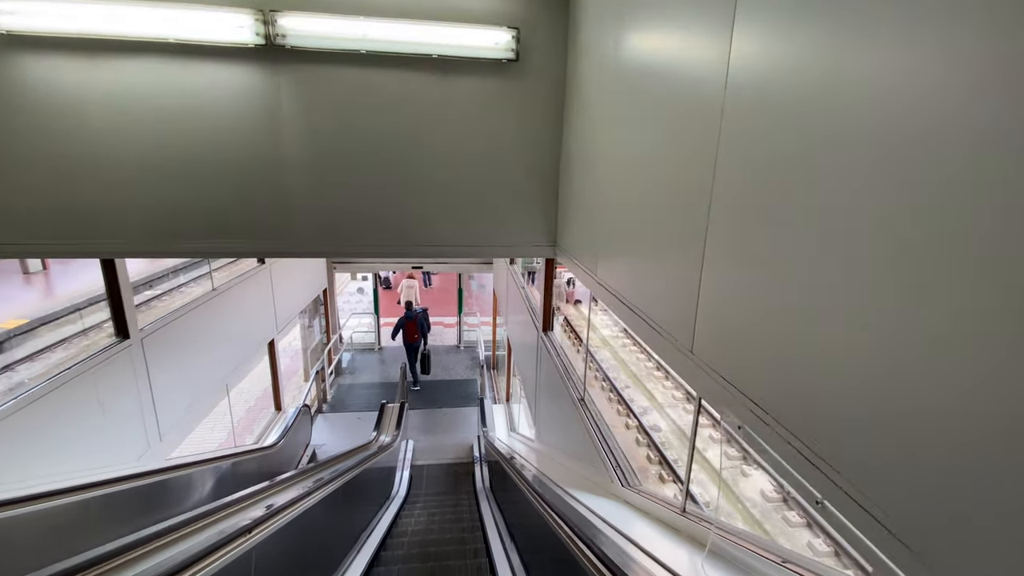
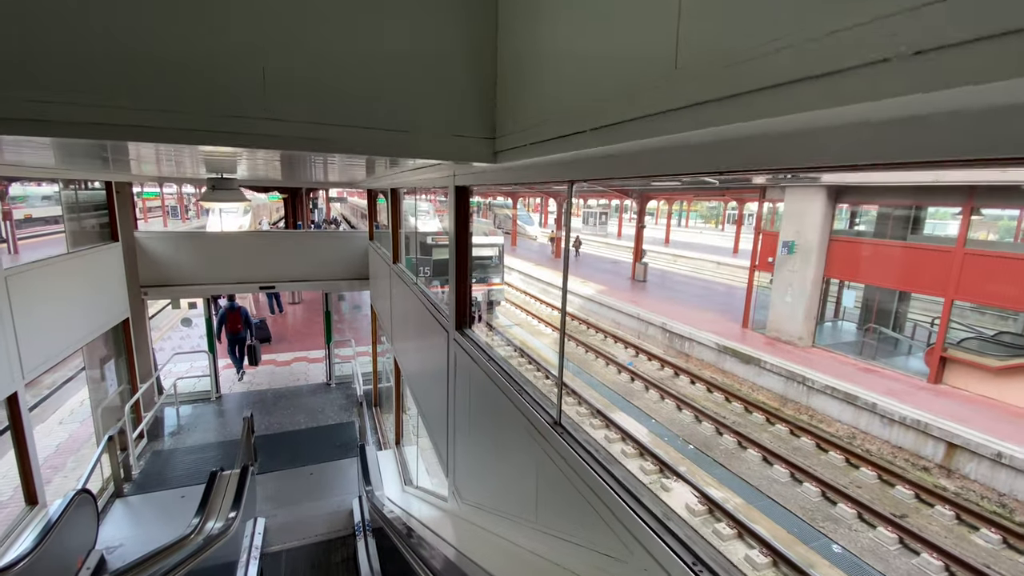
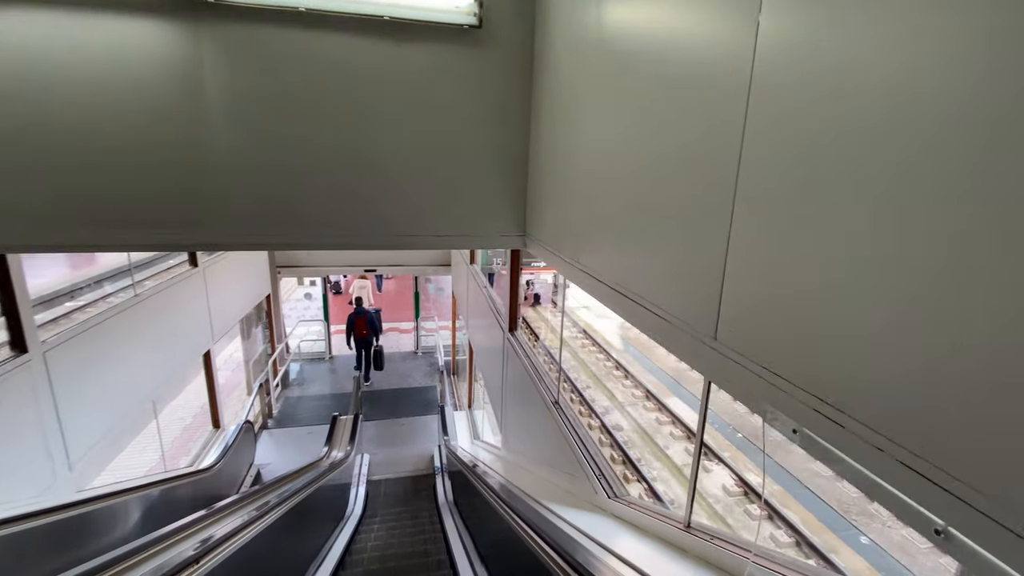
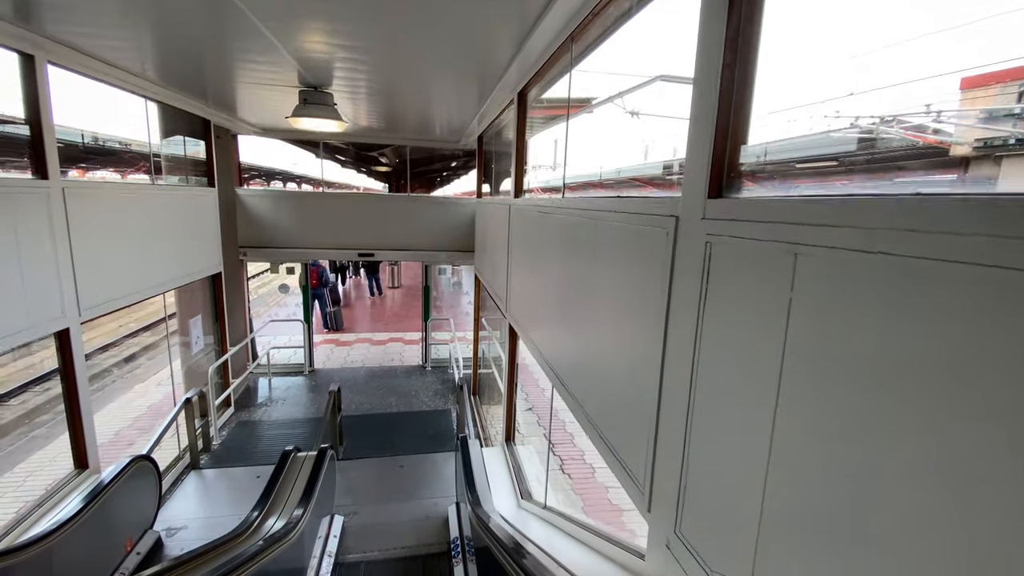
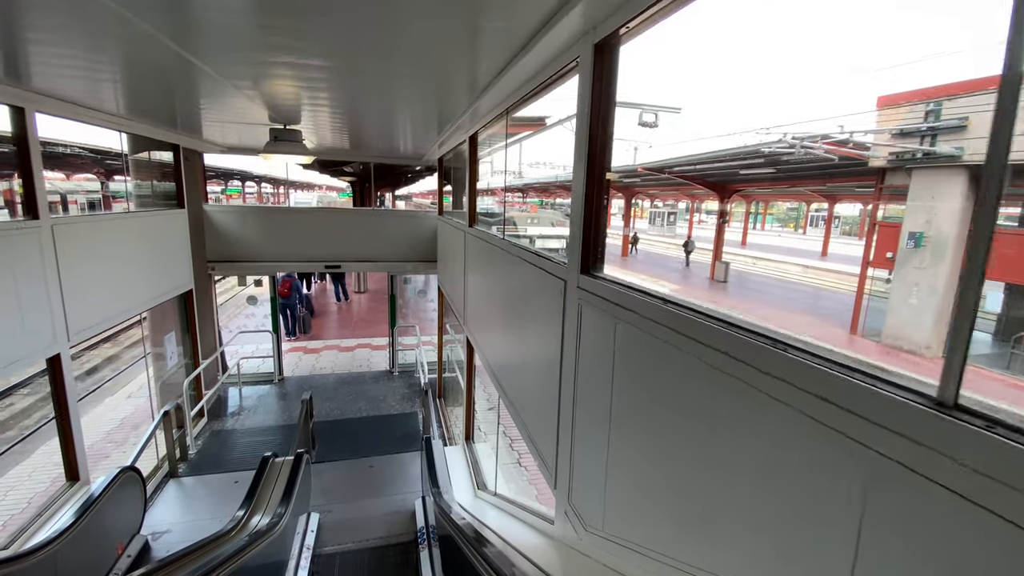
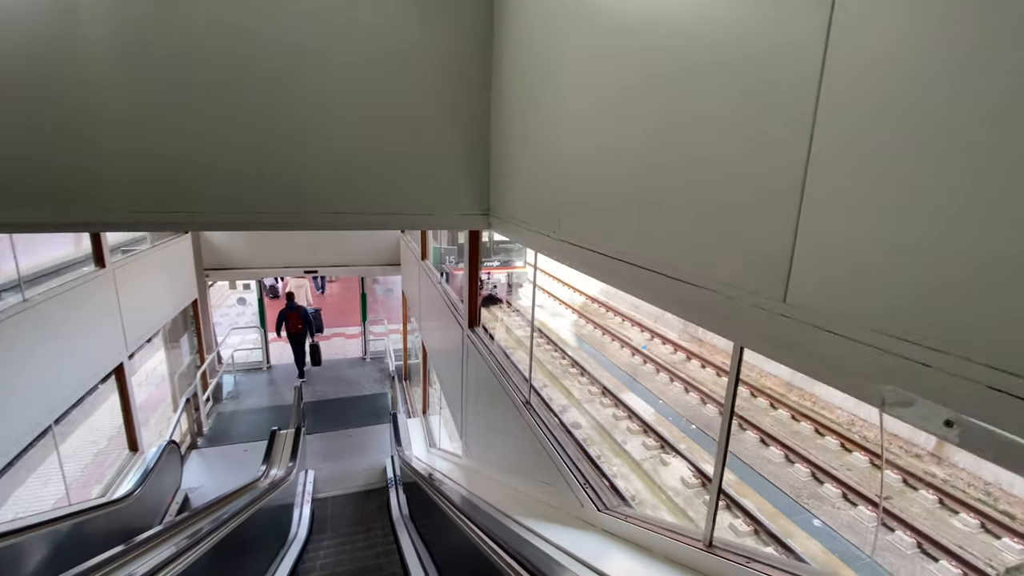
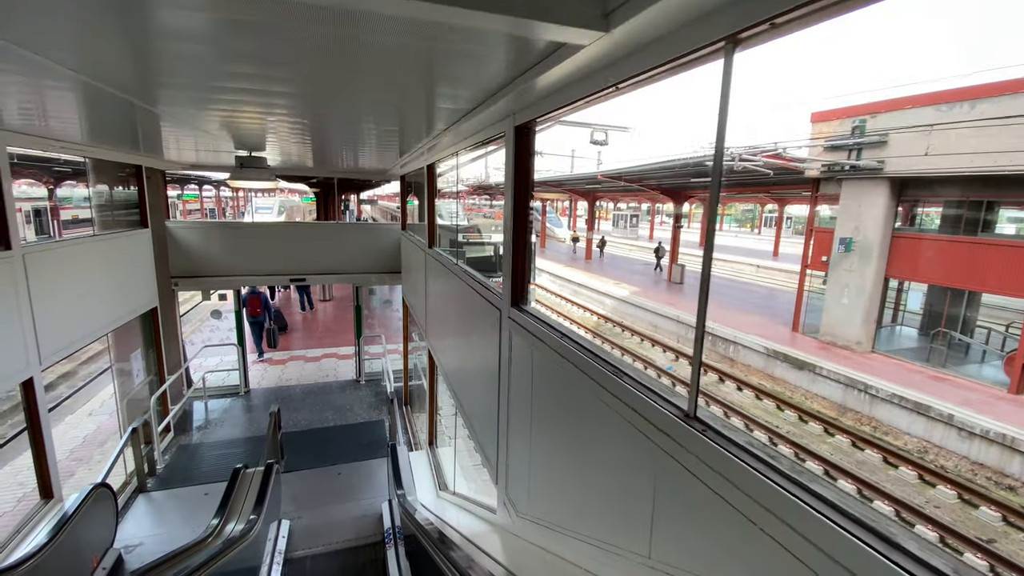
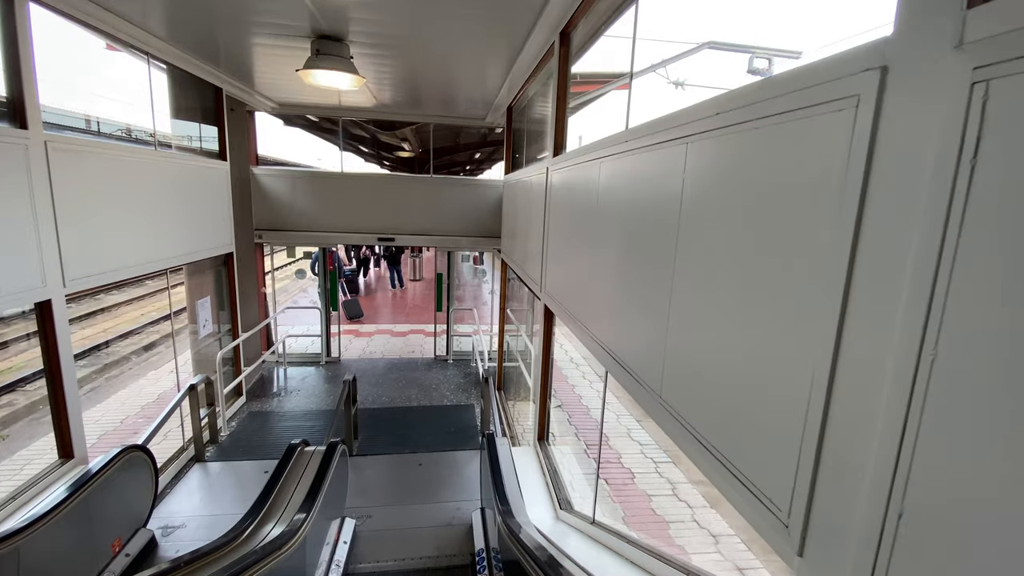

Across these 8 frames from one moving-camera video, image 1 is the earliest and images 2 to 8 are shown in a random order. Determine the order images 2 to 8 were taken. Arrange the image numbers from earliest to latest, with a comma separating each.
3, 6, 2, 7, 5, 4, 8
